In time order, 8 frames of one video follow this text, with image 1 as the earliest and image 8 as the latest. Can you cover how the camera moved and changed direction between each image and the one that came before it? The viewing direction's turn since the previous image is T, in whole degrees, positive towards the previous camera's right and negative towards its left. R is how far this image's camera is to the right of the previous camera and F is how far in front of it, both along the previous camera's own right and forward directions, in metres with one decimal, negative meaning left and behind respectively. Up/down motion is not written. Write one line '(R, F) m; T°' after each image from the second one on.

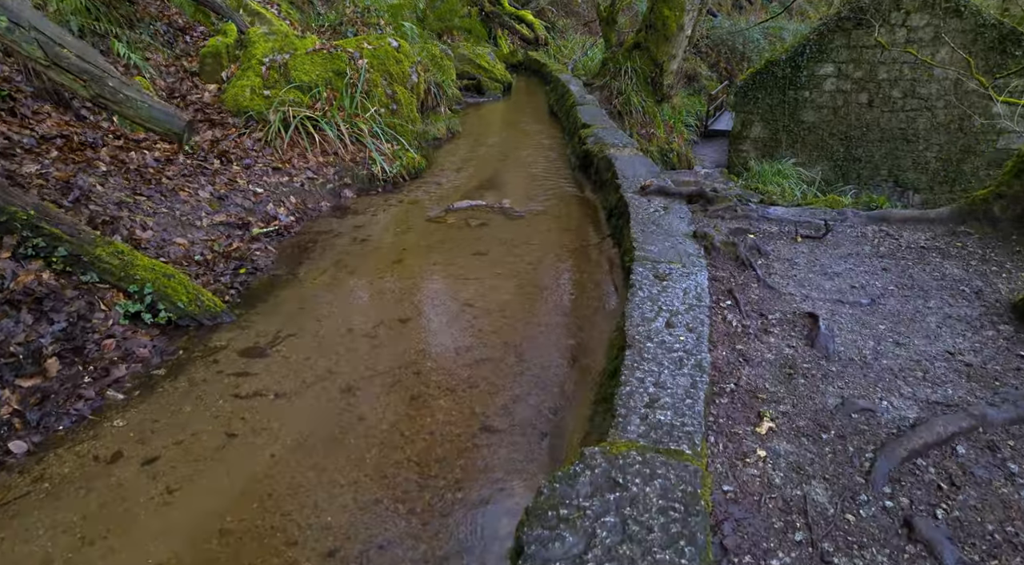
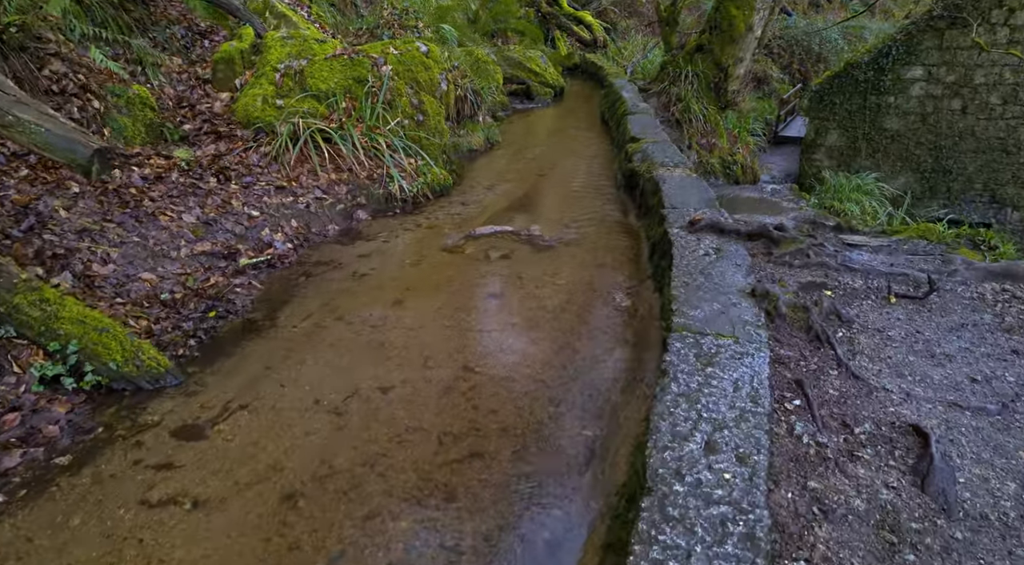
(+0.2, +0.7) m; -5°
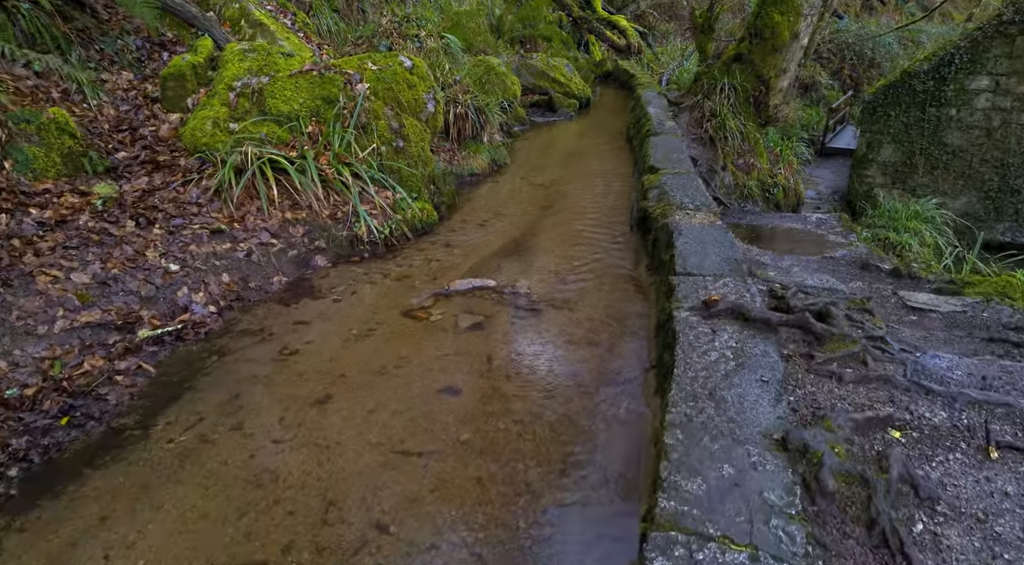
(+0.4, +0.9) m; -3°
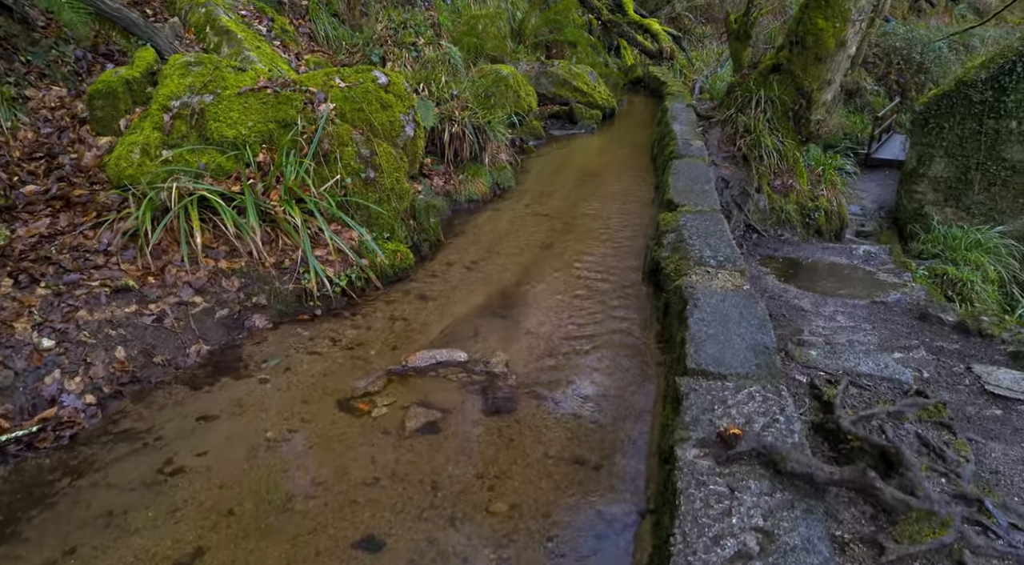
(+0.3, +0.9) m; -3°
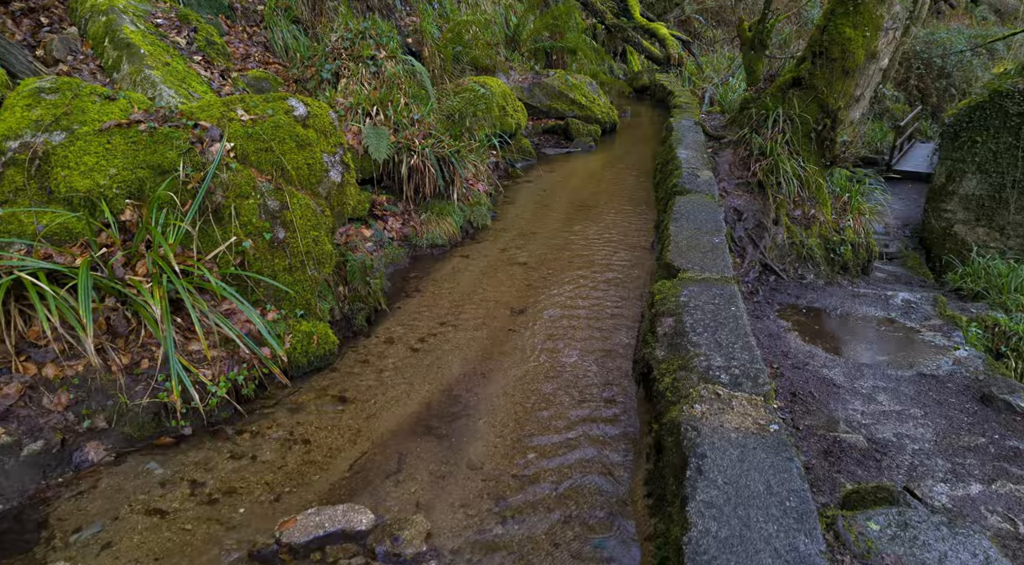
(+0.3, +1.1) m; -1°
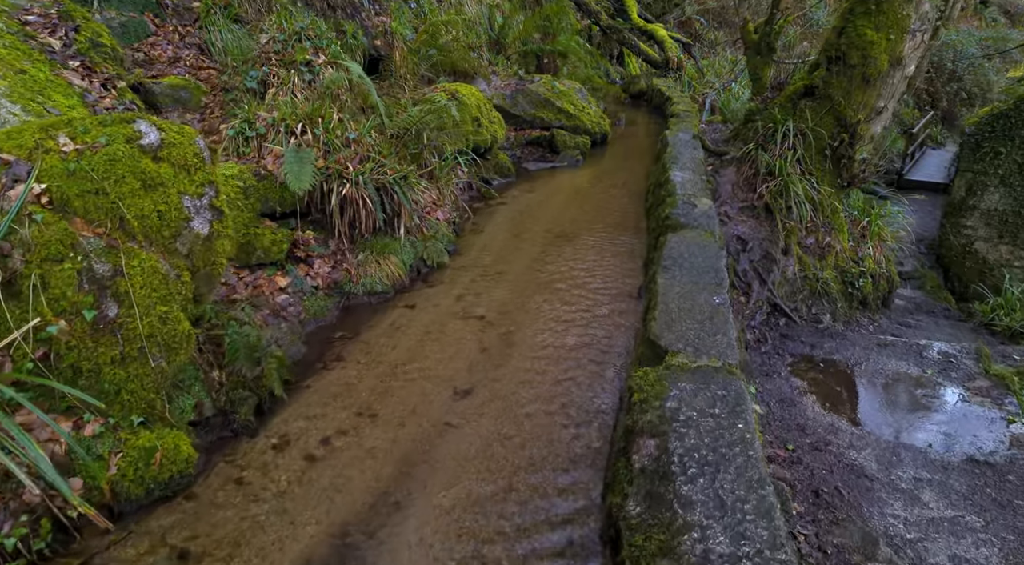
(+0.3, +1.0) m; 0°
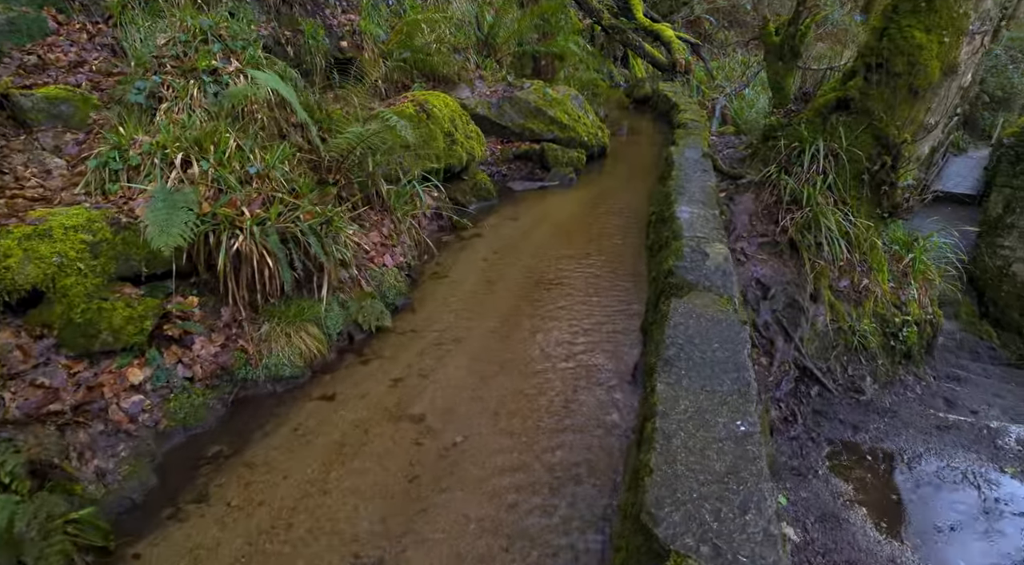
(+0.3, +1.2) m; -1°
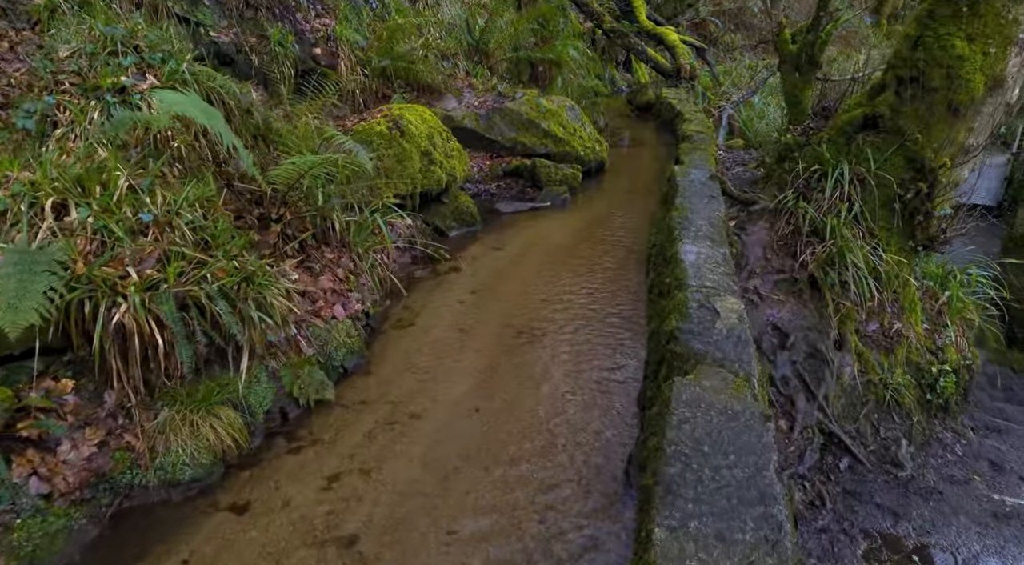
(+0.2, +0.7) m; 0°
